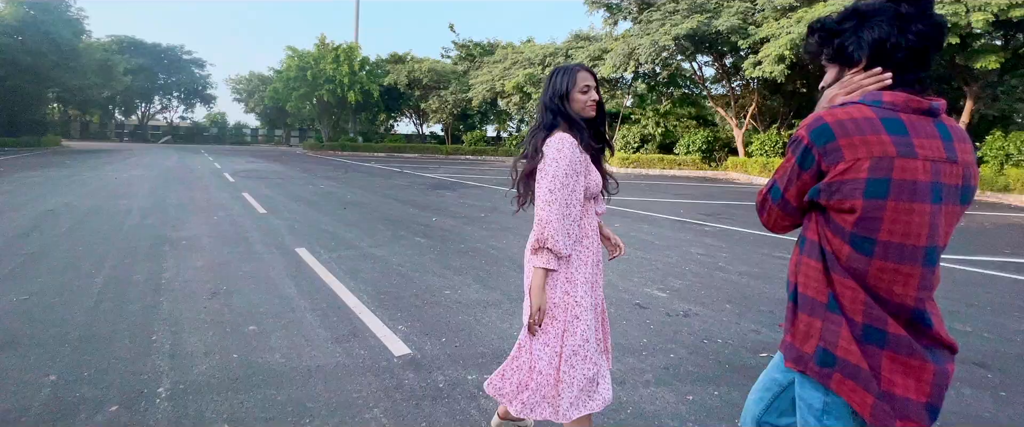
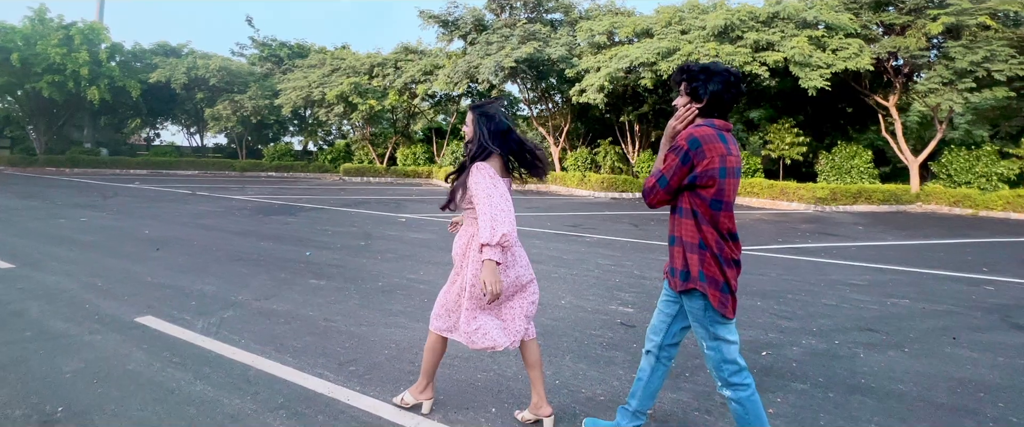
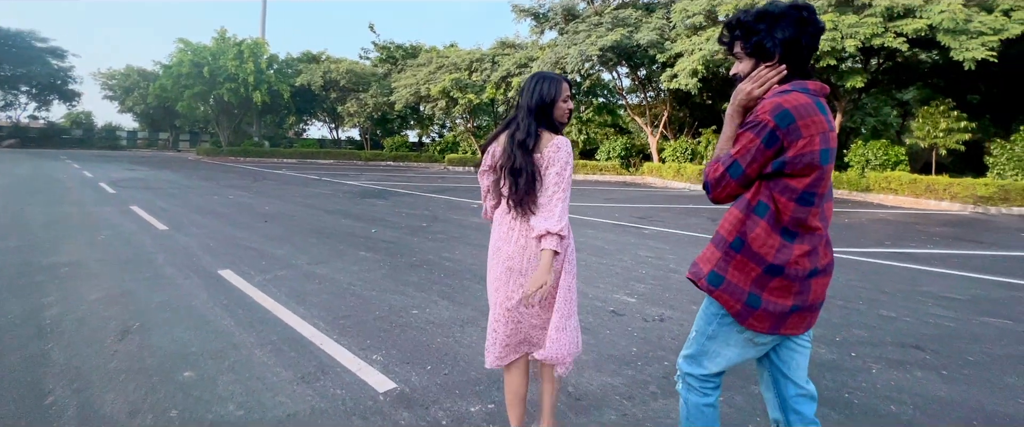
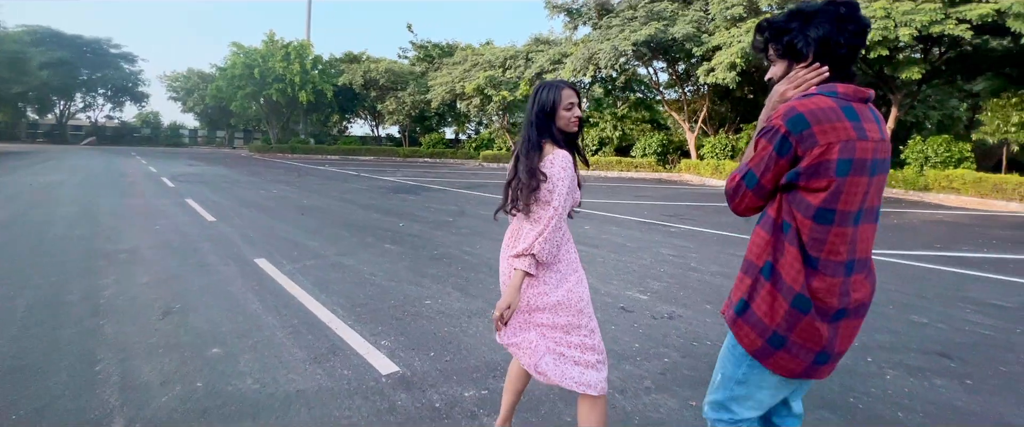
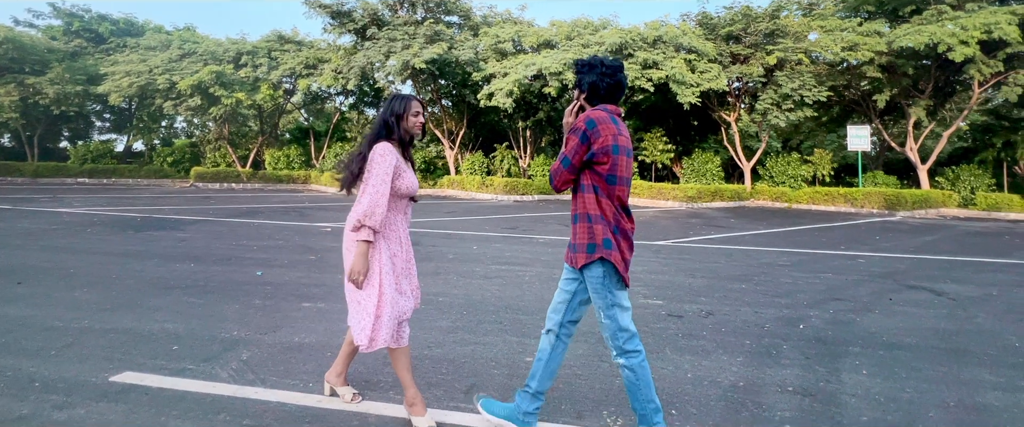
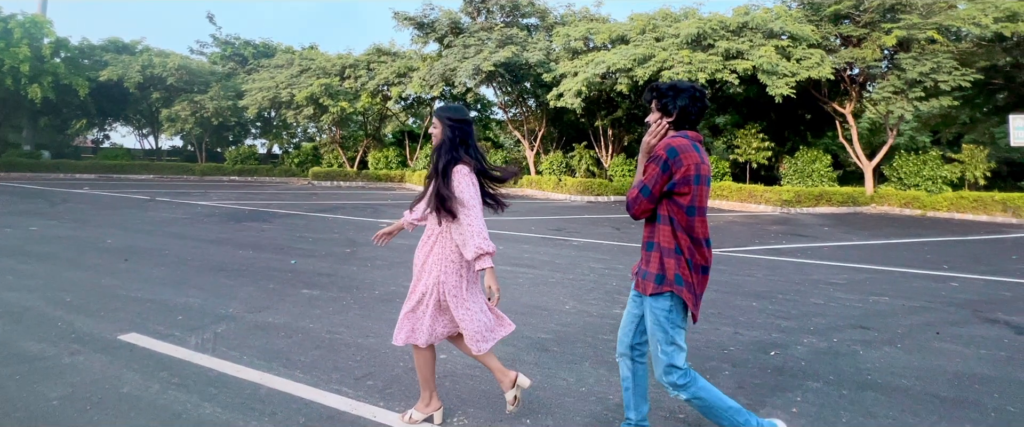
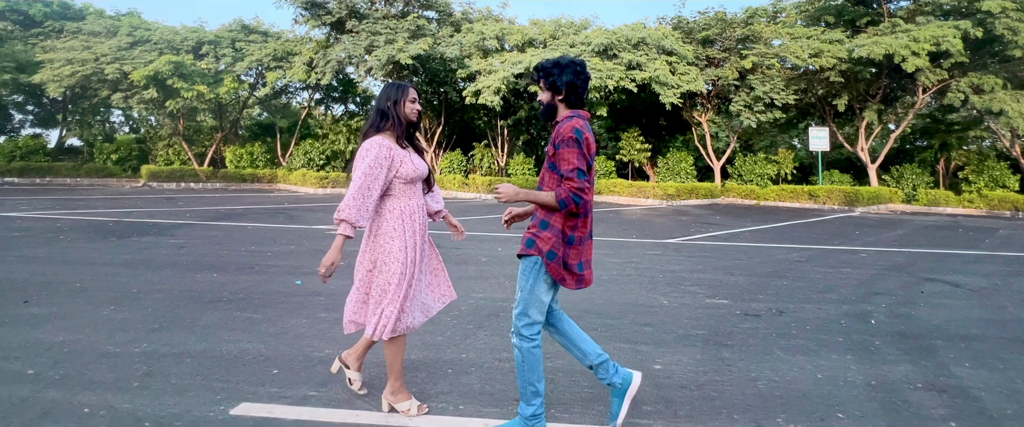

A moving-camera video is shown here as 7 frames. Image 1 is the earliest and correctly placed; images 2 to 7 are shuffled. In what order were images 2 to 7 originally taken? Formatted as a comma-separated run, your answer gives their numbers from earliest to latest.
4, 3, 2, 6, 5, 7
